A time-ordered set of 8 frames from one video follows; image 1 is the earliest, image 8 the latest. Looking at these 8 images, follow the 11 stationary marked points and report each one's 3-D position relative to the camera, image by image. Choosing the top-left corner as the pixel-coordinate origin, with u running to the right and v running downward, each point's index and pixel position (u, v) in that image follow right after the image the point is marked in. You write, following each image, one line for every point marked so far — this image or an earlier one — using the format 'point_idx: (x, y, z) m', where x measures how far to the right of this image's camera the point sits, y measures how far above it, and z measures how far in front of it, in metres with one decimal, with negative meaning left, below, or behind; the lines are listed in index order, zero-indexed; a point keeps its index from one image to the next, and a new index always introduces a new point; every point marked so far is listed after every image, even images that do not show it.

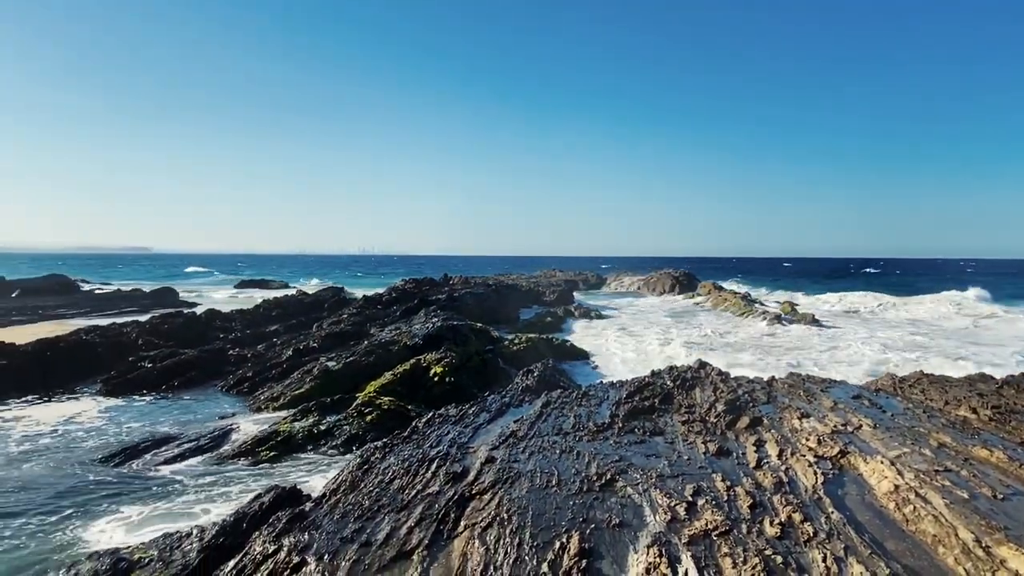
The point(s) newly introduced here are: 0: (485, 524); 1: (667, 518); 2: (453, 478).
0: (-0.6, -4.7, +8.0) m
1: (+2.9, -4.6, +7.9) m
2: (-1.1, -4.1, +9.1) m
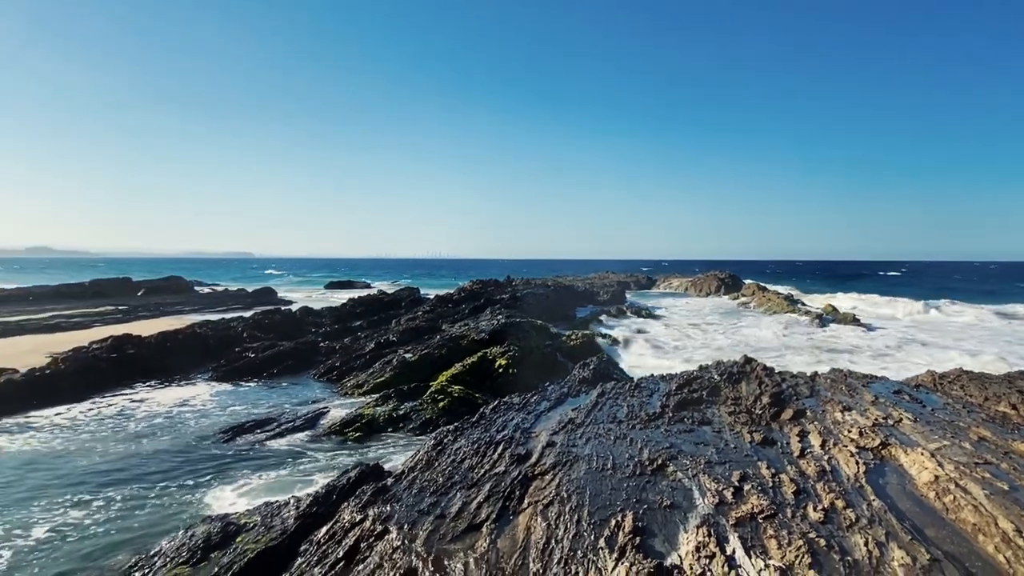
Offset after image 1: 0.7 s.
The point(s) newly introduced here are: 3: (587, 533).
0: (+0.7, -4.7, +8.9) m
1: (+4.3, -4.6, +8.6) m
2: (+0.3, -4.1, +10.0) m
3: (+1.3, -5.0, +8.1) m
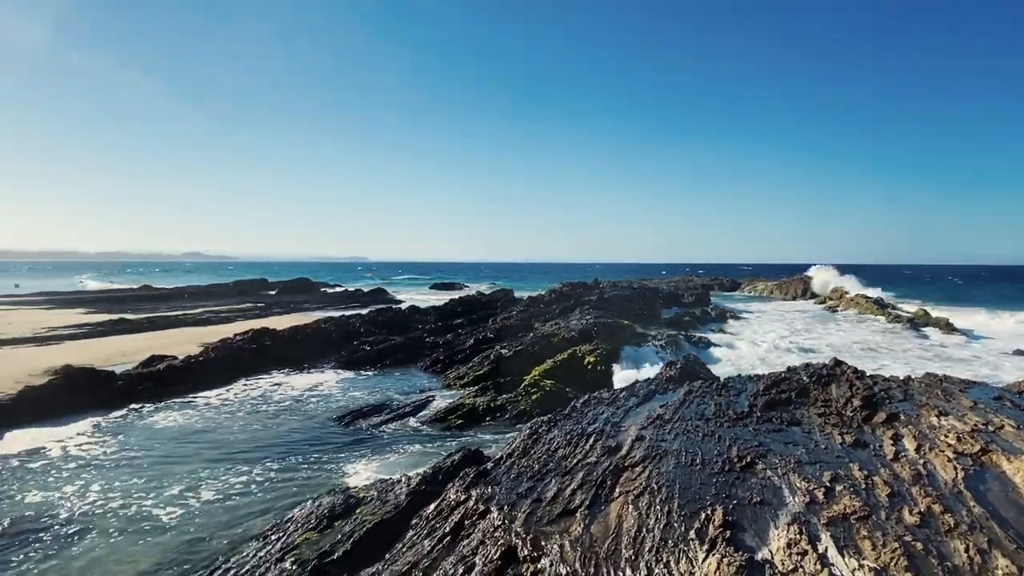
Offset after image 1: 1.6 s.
0: (+2.9, -4.8, +9.4) m
1: (+6.4, -4.6, +8.9) m
2: (+2.6, -4.2, +10.6) m
3: (+3.5, -5.0, +8.6) m
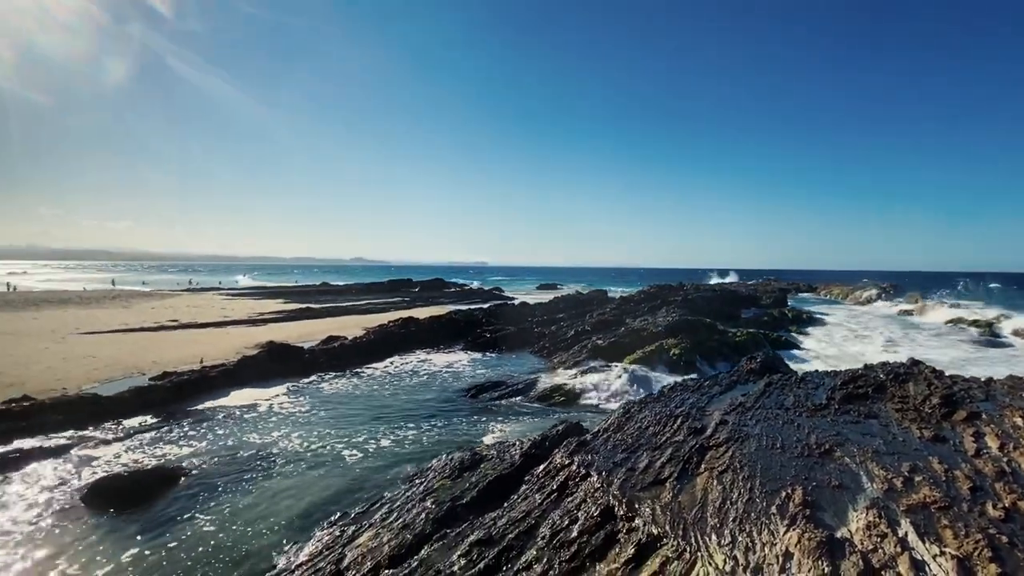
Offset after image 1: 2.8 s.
0: (+5.6, -4.8, +10.8) m
1: (+9.0, -4.7, +9.8) m
2: (+5.4, -4.3, +12.0) m
3: (+6.0, -5.0, +9.8) m
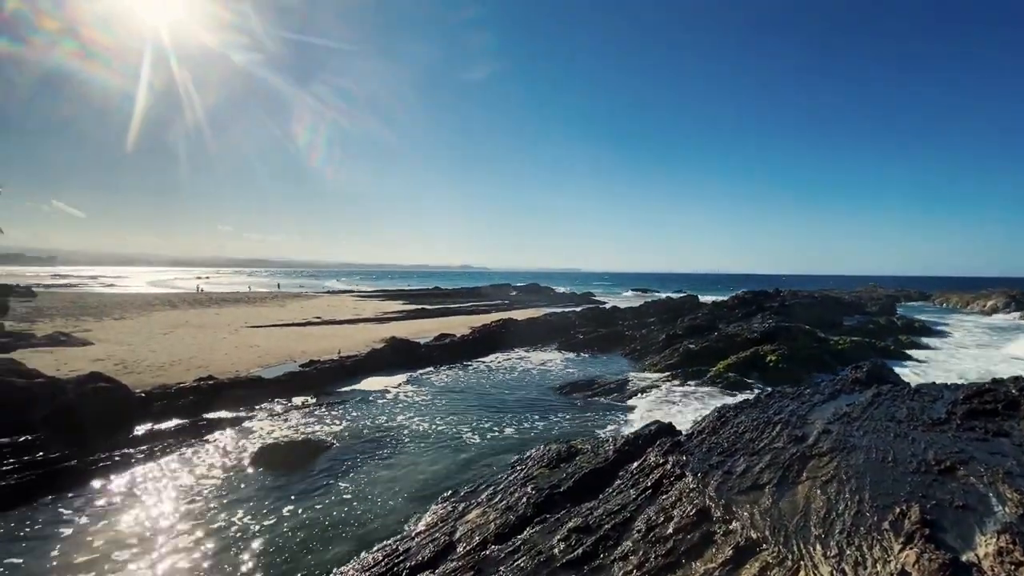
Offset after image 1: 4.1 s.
0: (+8.2, -5.0, +10.6) m
1: (+11.4, -4.9, +9.1) m
2: (+8.2, -4.5, +11.8) m
3: (+8.5, -5.2, +9.6) m
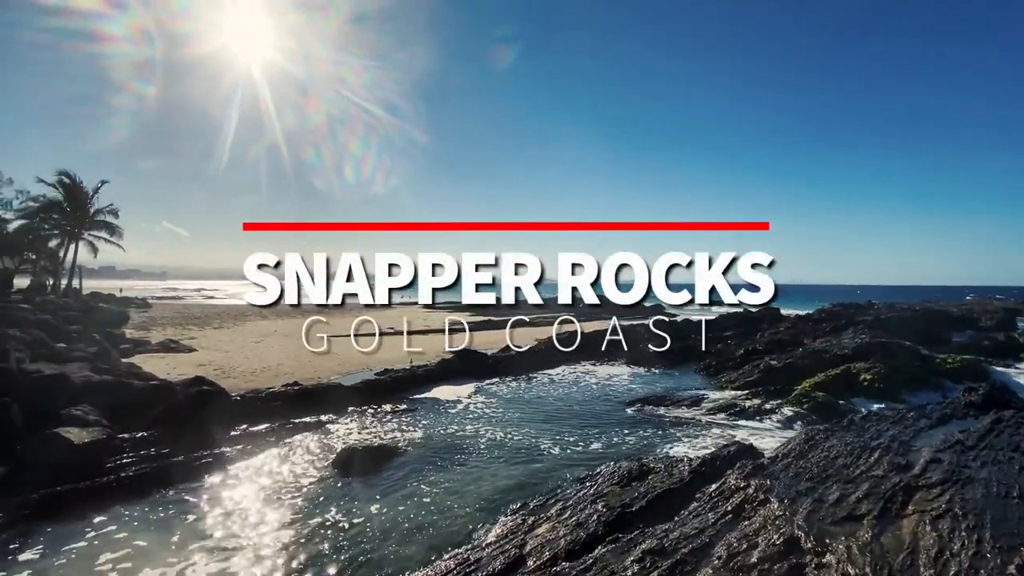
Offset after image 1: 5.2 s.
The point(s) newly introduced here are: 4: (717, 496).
0: (+10.0, -5.3, +9.5) m
1: (+13.0, -5.2, +7.7) m
2: (+10.1, -4.8, +10.8) m
3: (+10.1, -5.5, +8.5) m
4: (+5.6, -5.7, +11.0) m
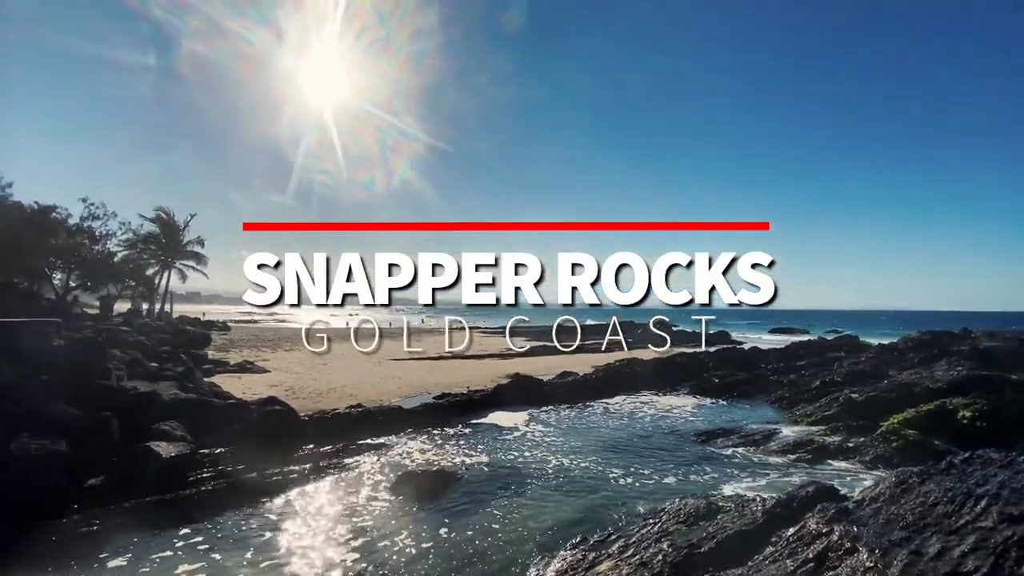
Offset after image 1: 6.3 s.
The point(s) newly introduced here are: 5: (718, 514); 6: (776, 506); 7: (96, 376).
0: (+11.4, -5.9, +8.3) m
1: (+14.3, -5.7, +6.3) m
2: (+11.6, -5.5, +9.6) m
3: (+11.5, -6.0, +7.3) m
4: (+7.1, -6.4, +10.2) m
5: (+5.6, -6.4, +11.4) m
6: (+7.2, -6.0, +11.3) m
7: (-15.0, -3.2, +14.7) m
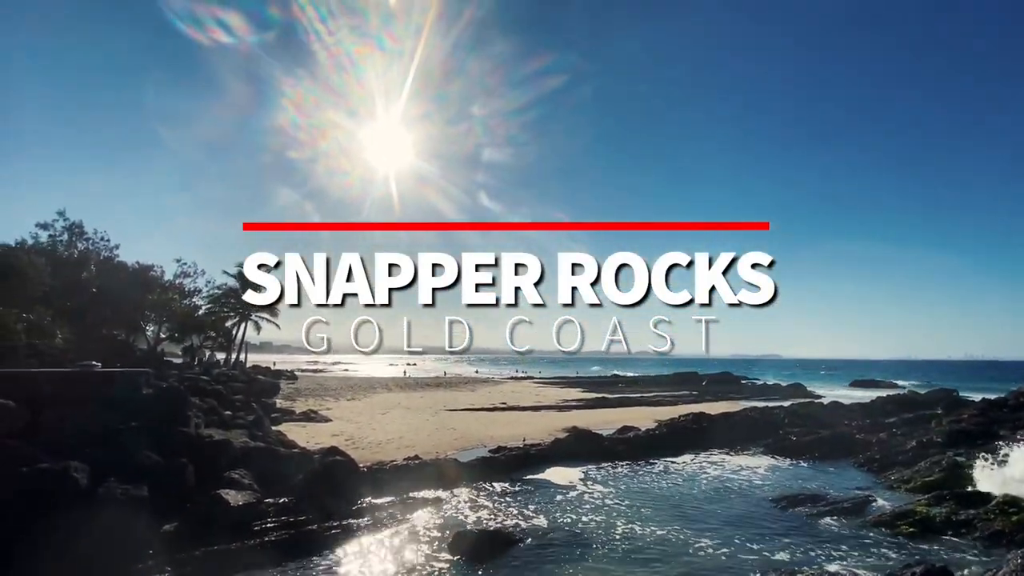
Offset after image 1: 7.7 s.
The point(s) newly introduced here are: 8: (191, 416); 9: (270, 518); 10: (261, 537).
0: (+12.7, -6.8, +6.7) m
1: (+15.4, -6.4, +4.4) m
2: (+13.1, -6.6, +7.9) m
3: (+12.7, -6.8, +5.6) m
4: (+8.6, -7.5, +8.9) m
5: (+7.3, -7.7, +10.2) m
6: (+8.8, -7.3, +10.0) m
7: (-13.0, -5.2, +15.7) m
8: (-13.1, -5.1, +16.4) m
9: (-8.4, -7.8, +13.9) m
10: (-8.3, -8.1, +13.2) m
